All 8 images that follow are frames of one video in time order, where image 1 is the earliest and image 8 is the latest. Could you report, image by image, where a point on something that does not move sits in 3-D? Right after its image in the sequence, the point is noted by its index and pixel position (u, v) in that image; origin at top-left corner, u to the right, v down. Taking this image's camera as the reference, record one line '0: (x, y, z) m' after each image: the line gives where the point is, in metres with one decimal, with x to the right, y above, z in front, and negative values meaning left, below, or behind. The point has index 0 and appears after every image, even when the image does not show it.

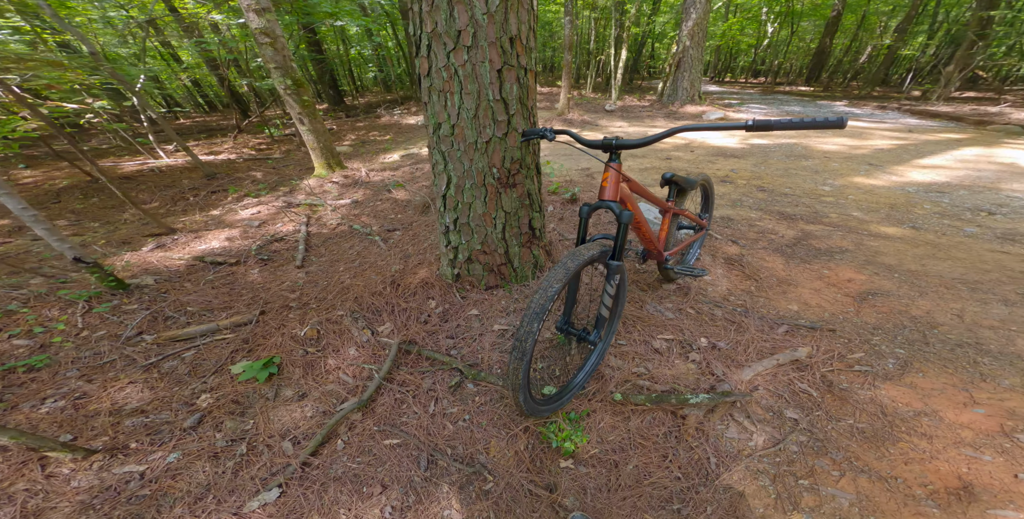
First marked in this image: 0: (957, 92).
0: (+13.9, +5.1, +11.8) m
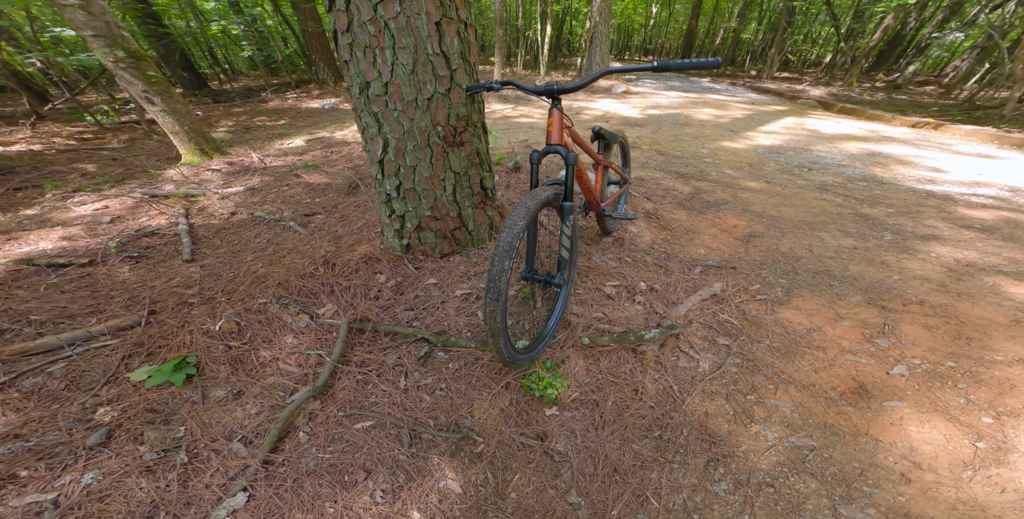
0: (+10.1, +7.3, +14.7) m
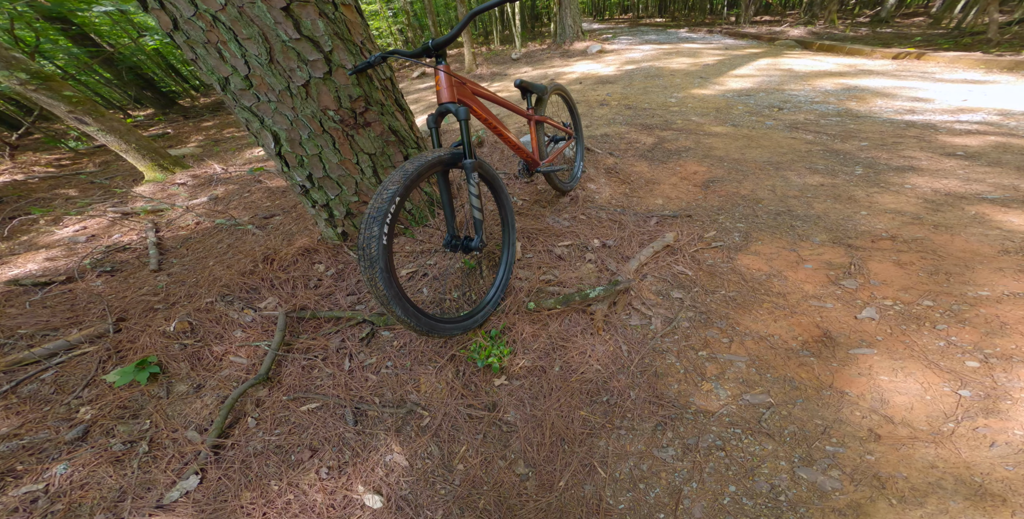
0: (+9.0, +9.0, +14.1) m
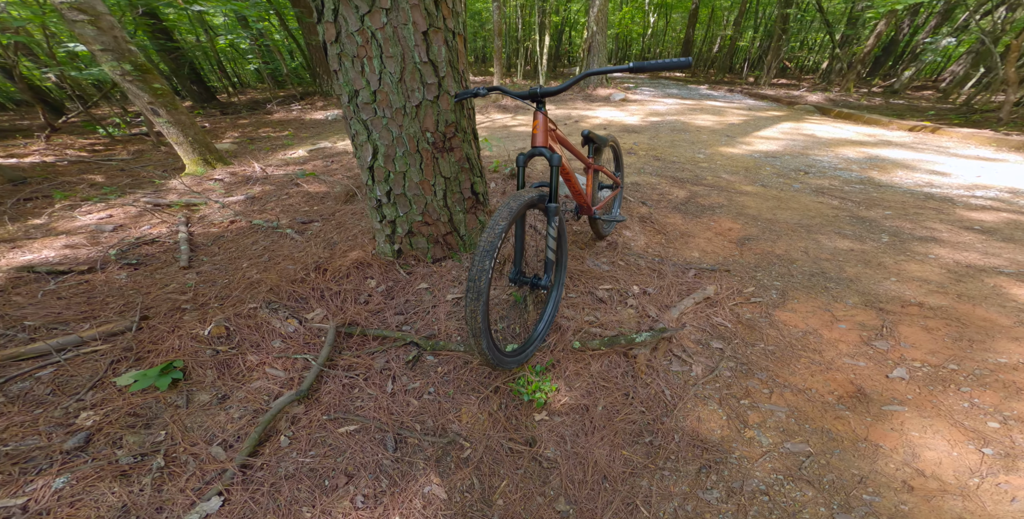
0: (+10.1, +7.0, +14.8) m
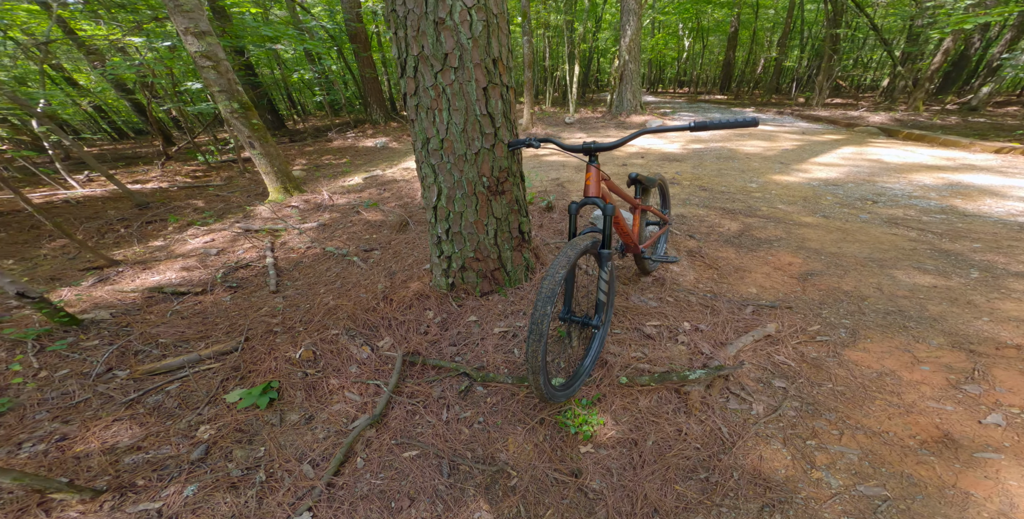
0: (+11.8, +5.9, +14.1) m
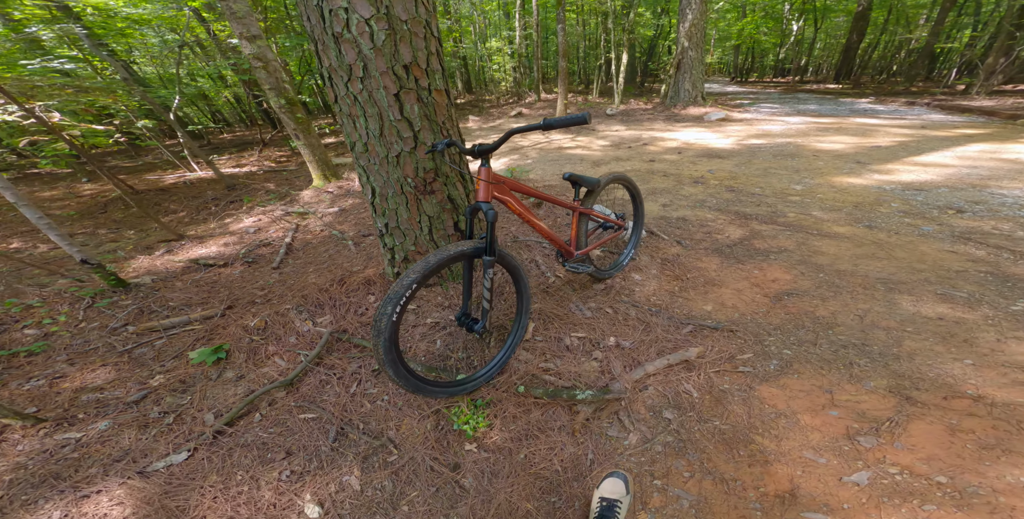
0: (+14.1, +5.0, +10.9) m
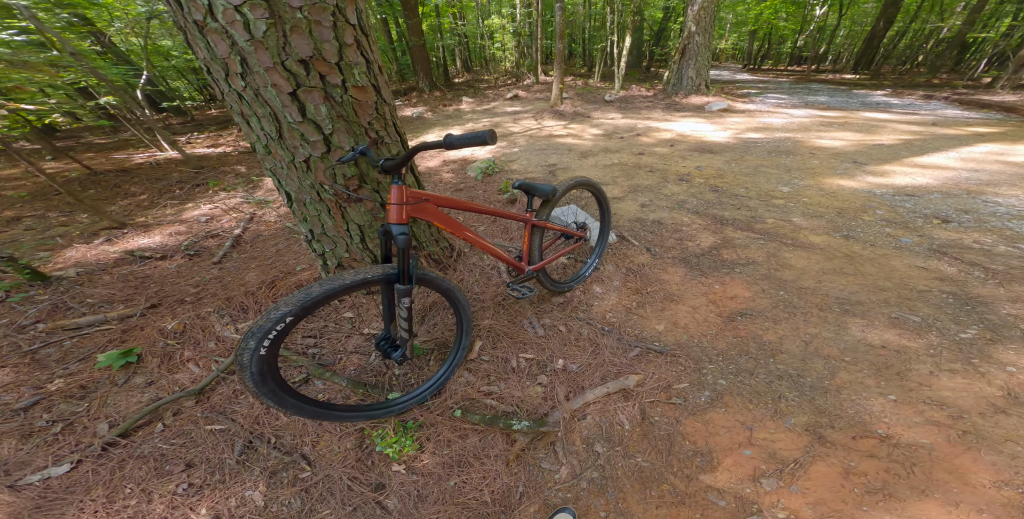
0: (+14.1, +4.9, +10.3) m
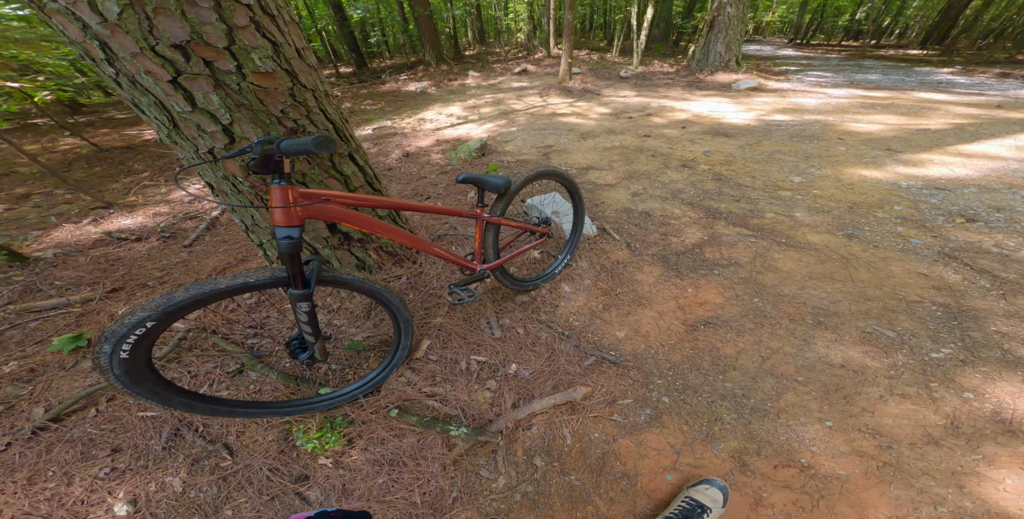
0: (+14.5, +4.8, +8.9) m
